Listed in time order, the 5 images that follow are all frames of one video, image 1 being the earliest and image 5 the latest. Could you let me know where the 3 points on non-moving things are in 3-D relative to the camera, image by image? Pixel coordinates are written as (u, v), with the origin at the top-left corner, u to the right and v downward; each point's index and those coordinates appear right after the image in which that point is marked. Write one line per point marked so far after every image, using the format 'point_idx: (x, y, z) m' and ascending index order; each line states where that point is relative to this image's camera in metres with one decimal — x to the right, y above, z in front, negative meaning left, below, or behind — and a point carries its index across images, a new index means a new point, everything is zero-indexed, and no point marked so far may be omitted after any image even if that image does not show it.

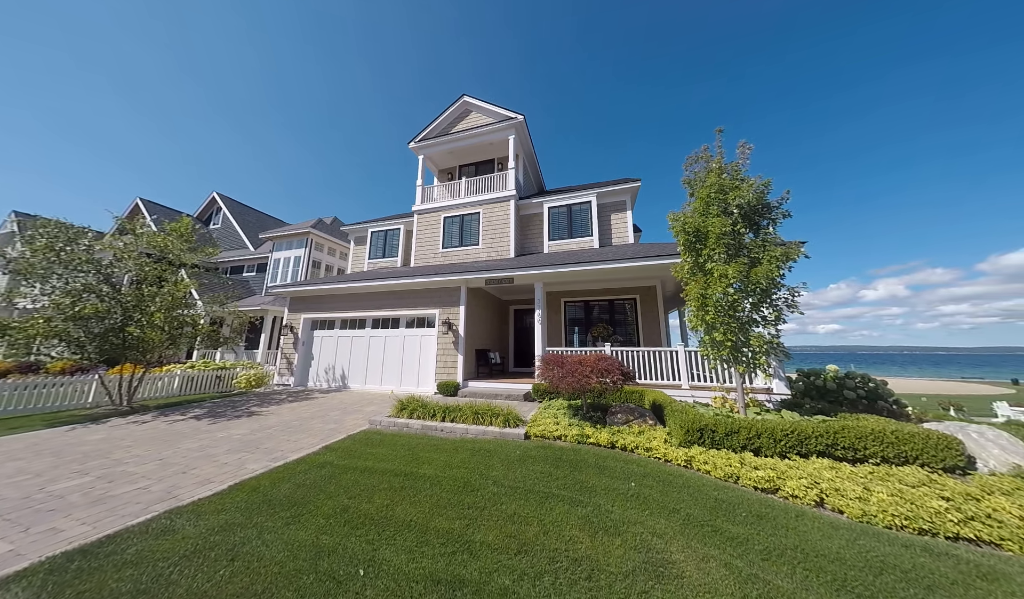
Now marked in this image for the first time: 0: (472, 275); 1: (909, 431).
0: (-1.3, +0.8, +8.8) m
1: (+5.2, -1.7, +3.6) m
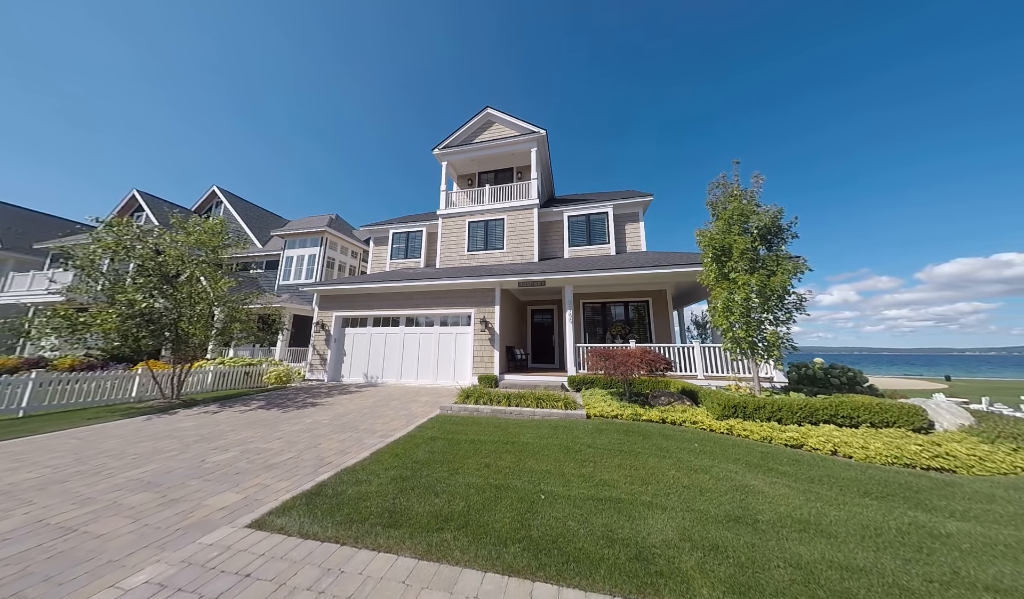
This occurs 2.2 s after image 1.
0: (-0.2, +0.8, +9.7) m
1: (+6.6, -1.8, +4.9) m
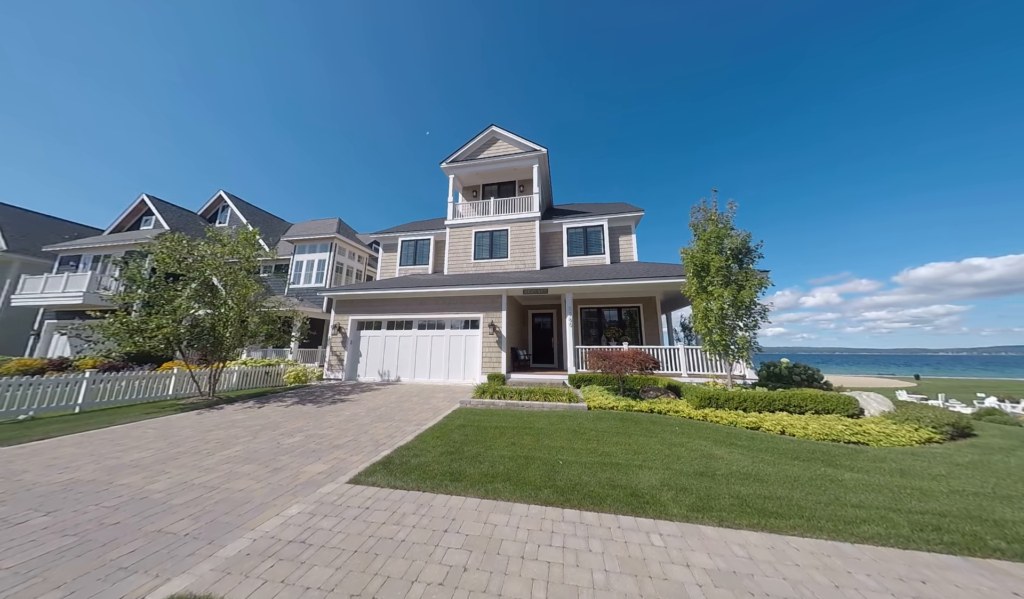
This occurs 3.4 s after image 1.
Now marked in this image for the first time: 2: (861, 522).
0: (0.0, +0.5, +10.7) m
1: (+6.9, -2.1, +6.0) m
2: (+3.5, -2.2, +2.8) m
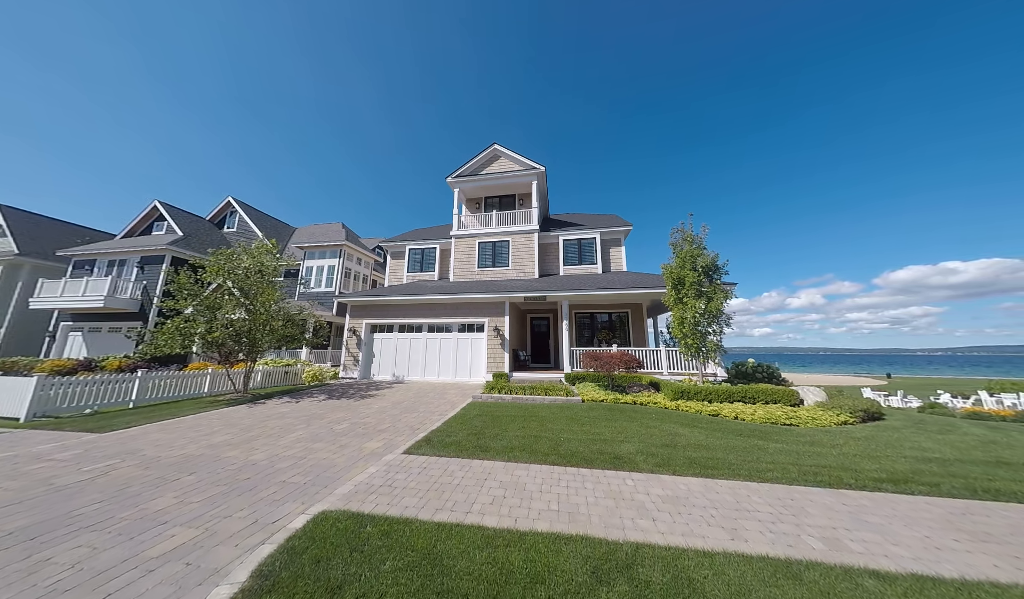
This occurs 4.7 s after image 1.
0: (+0.1, +0.3, +11.9) m
1: (+7.1, -2.4, +7.4) m
2: (+3.7, -2.5, +4.1) m
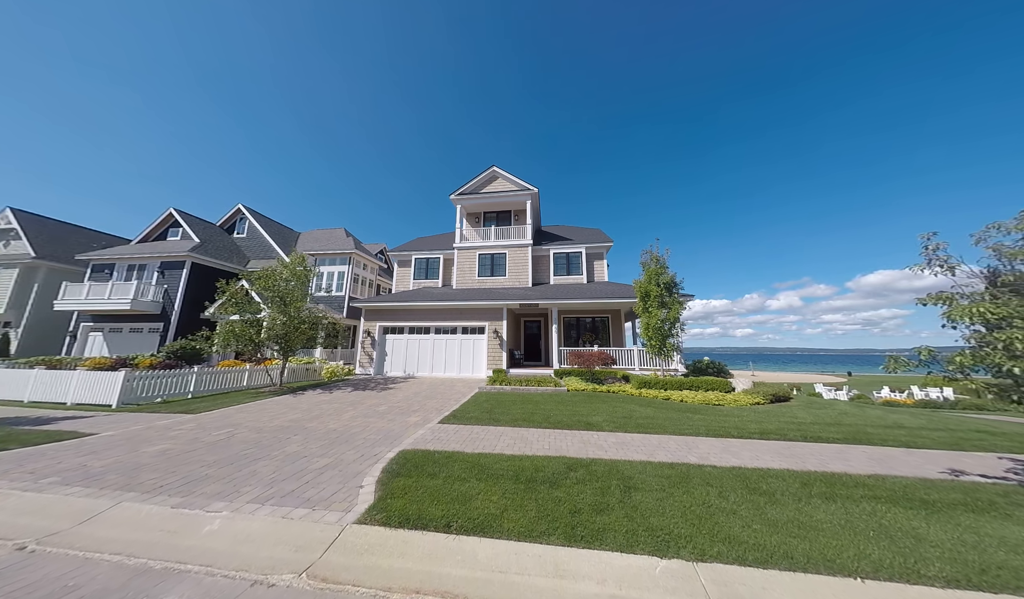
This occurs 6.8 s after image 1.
0: (0.0, -0.1, +13.8) m
1: (+7.1, -2.8, +9.6) m
2: (+3.8, -2.9, +6.1) m
